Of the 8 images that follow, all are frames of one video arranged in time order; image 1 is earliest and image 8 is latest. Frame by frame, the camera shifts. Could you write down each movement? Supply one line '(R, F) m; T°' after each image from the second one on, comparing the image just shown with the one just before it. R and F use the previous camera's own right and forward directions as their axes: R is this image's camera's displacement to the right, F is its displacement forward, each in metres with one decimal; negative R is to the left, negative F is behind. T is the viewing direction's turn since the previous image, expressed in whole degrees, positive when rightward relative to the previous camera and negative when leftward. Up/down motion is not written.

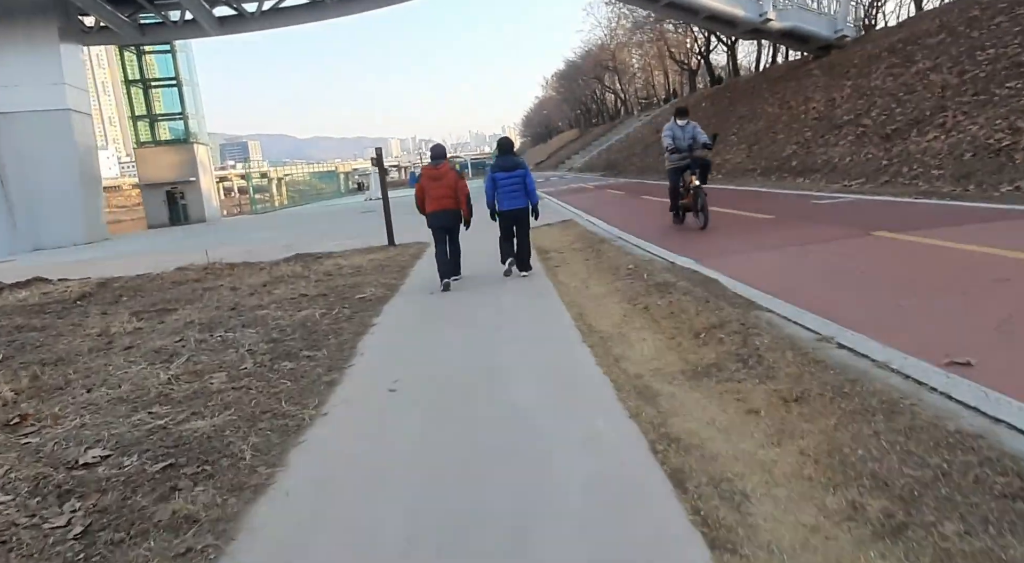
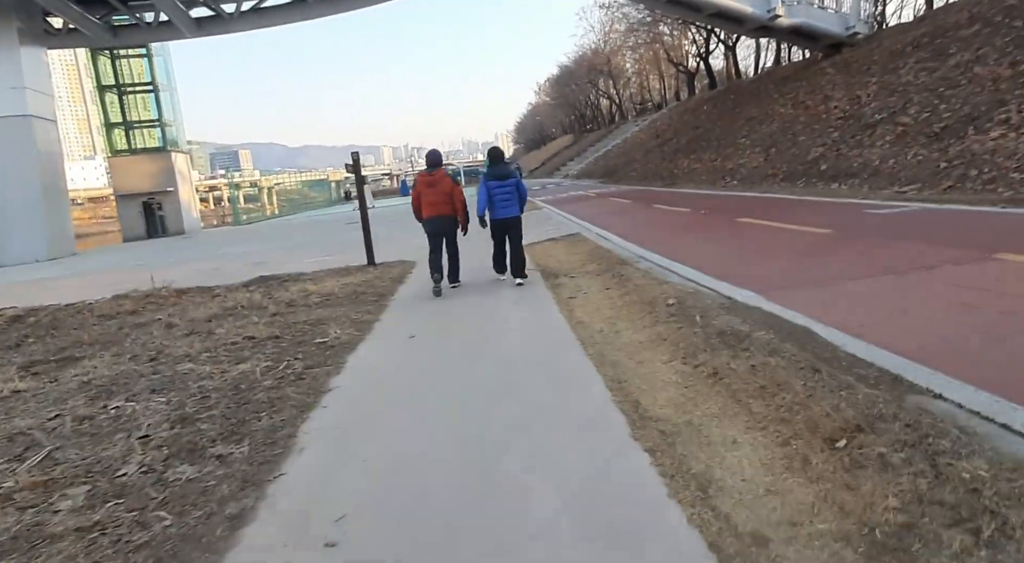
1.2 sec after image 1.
(-0.1, +1.8) m; +1°
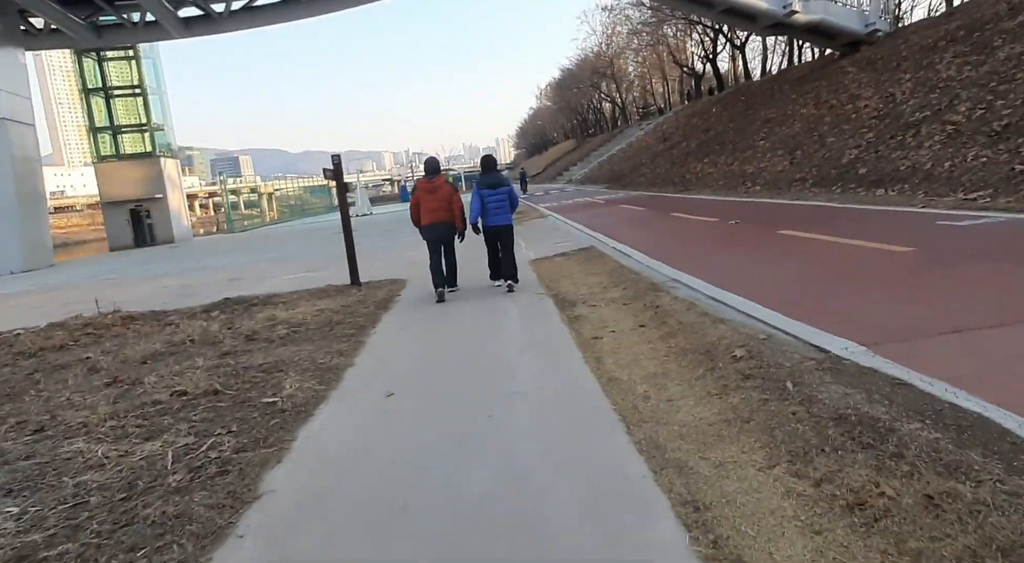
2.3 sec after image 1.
(-0.1, +1.5) m; 0°
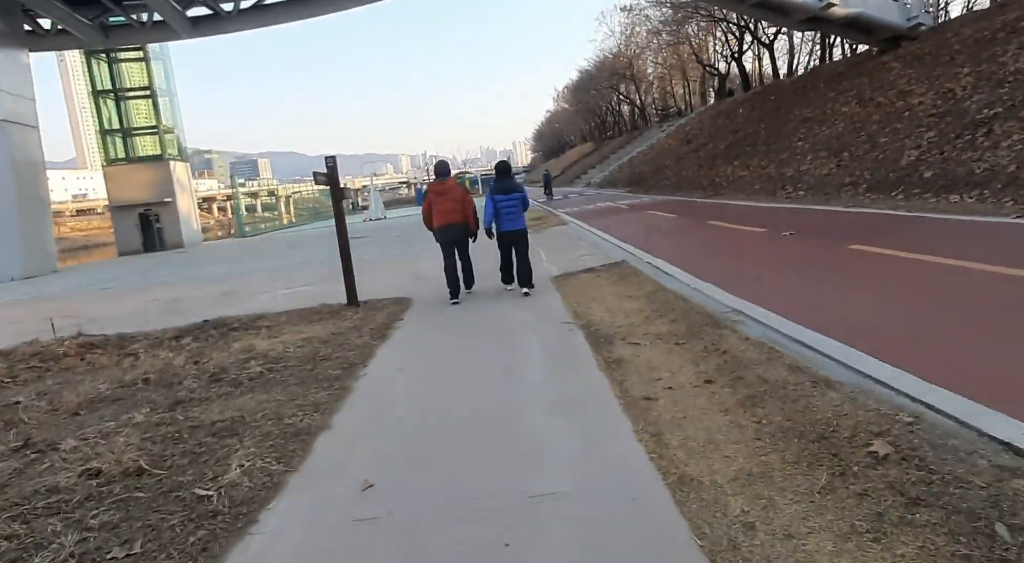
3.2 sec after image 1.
(0.0, +1.4) m; -1°
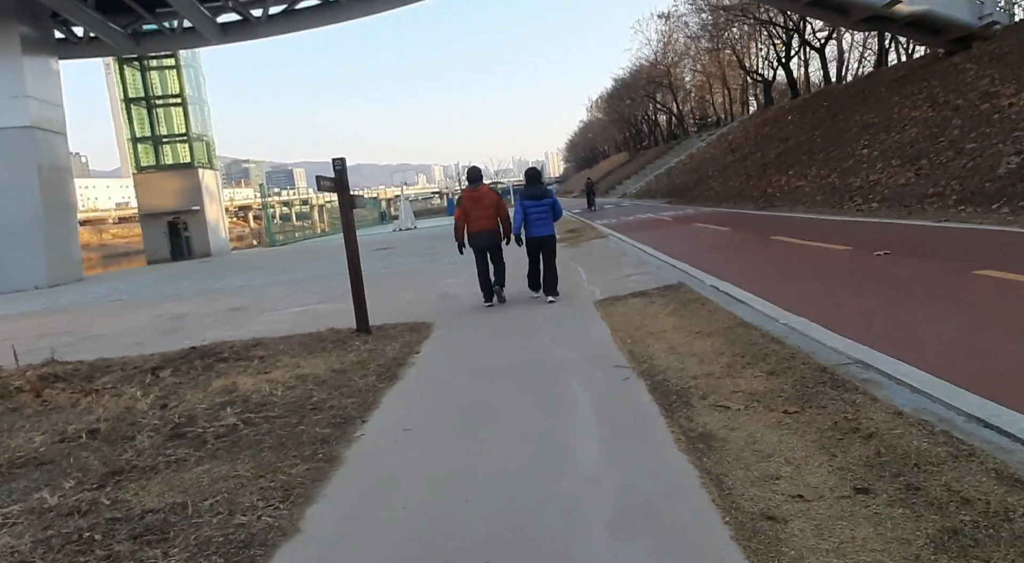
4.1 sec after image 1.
(-0.1, +1.4) m; -3°
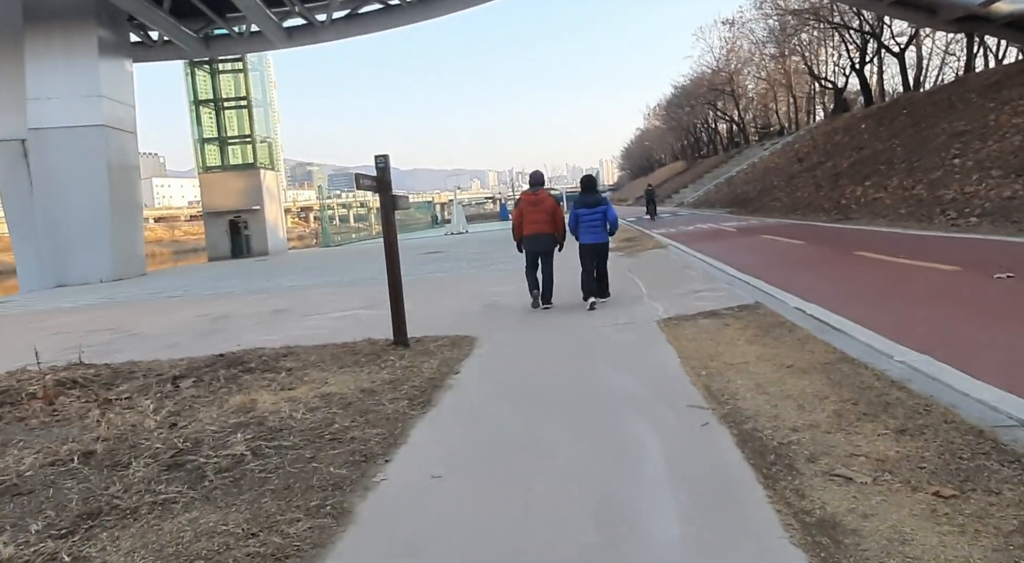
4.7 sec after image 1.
(0.0, +0.8) m; -4°
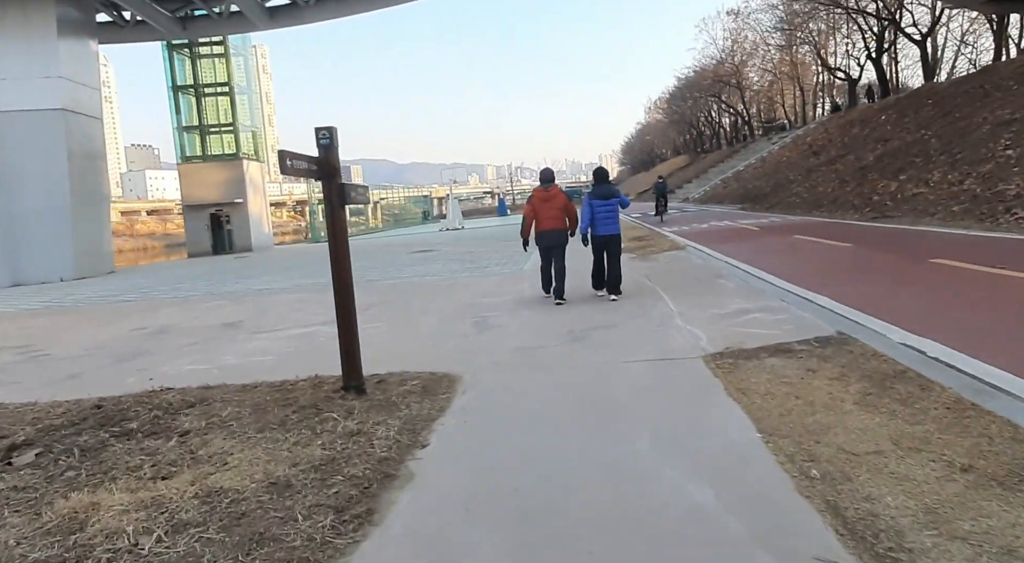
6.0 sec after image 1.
(0.0, +2.0) m; 0°
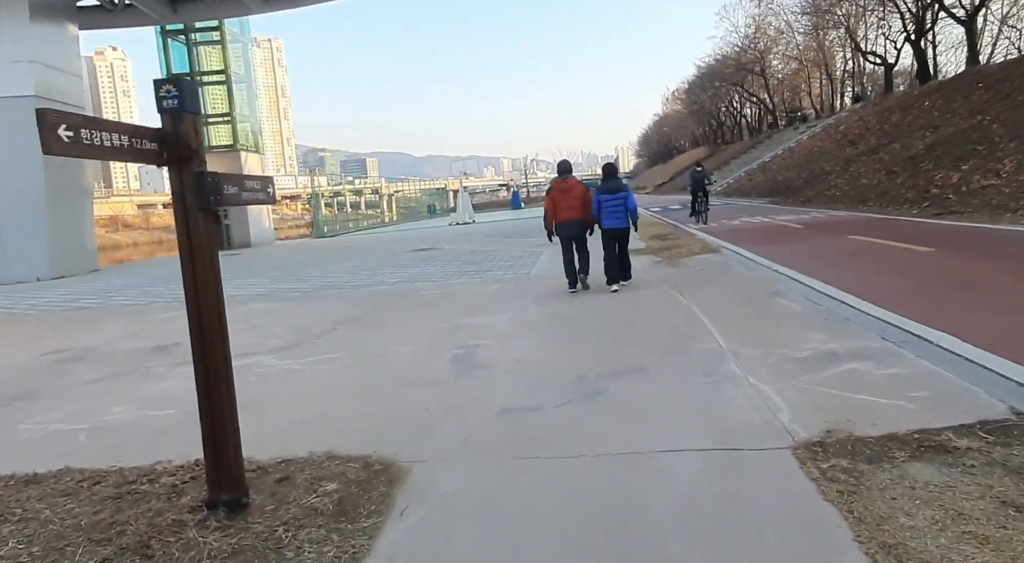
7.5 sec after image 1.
(+0.2, +2.1) m; -1°
